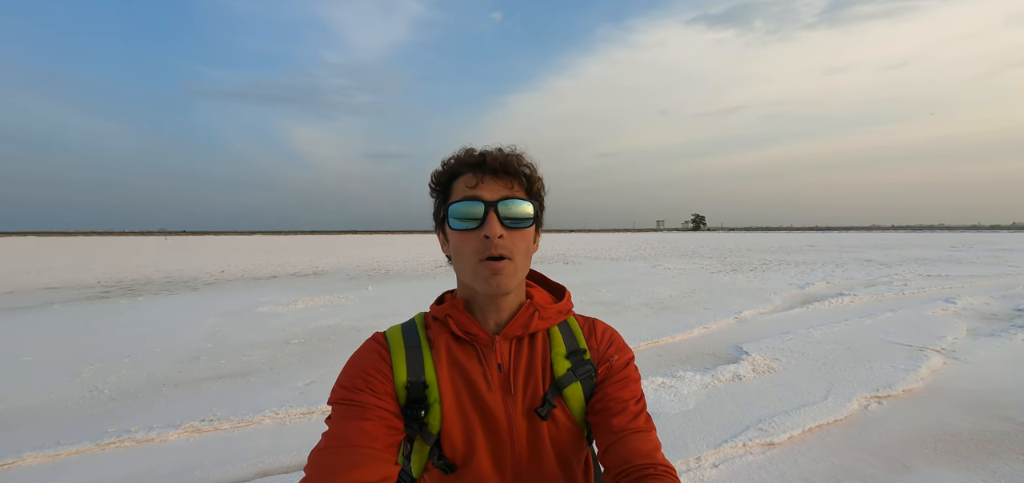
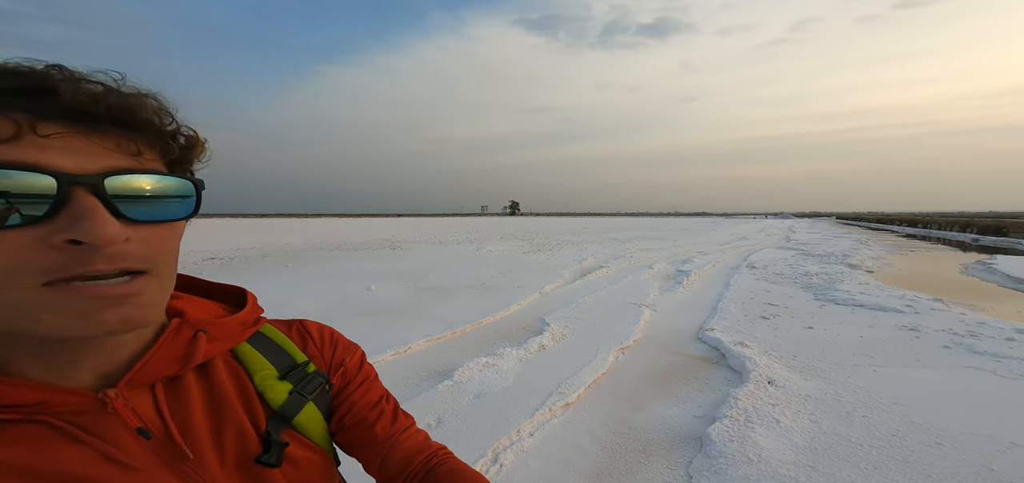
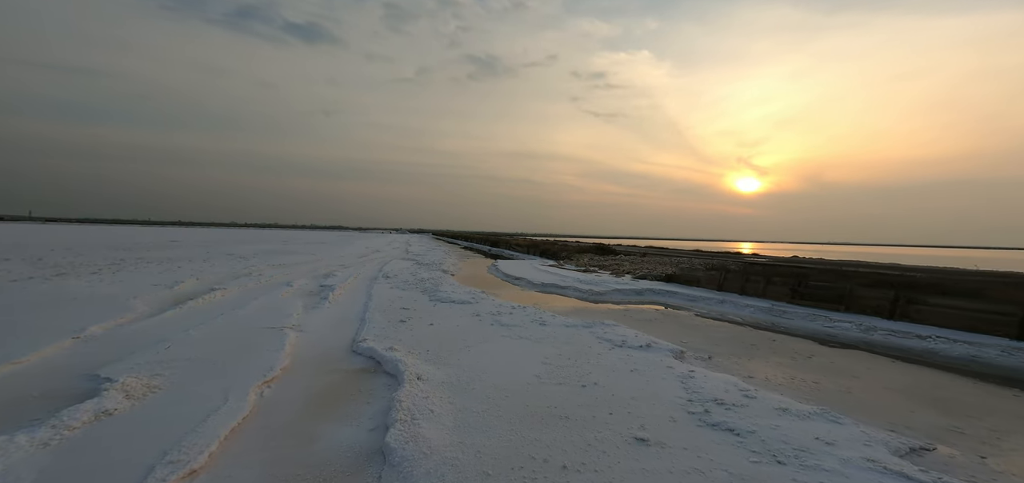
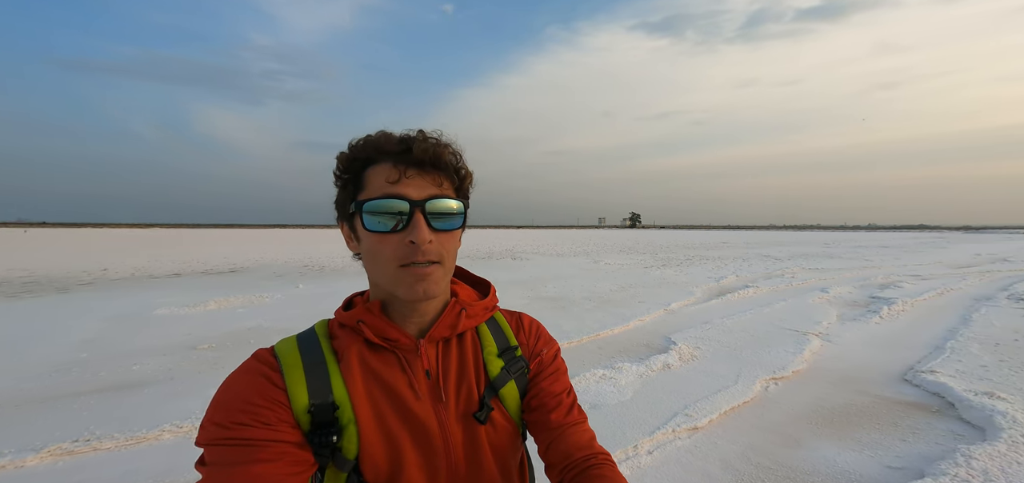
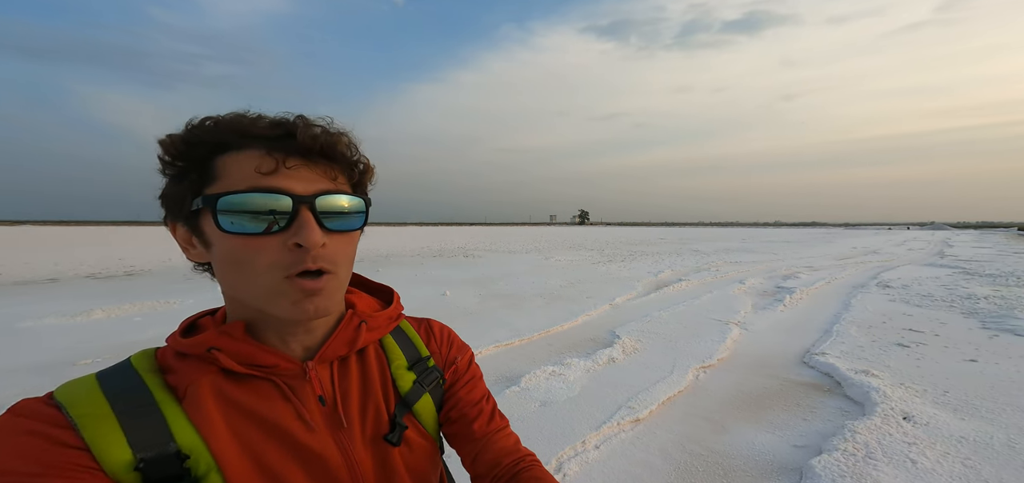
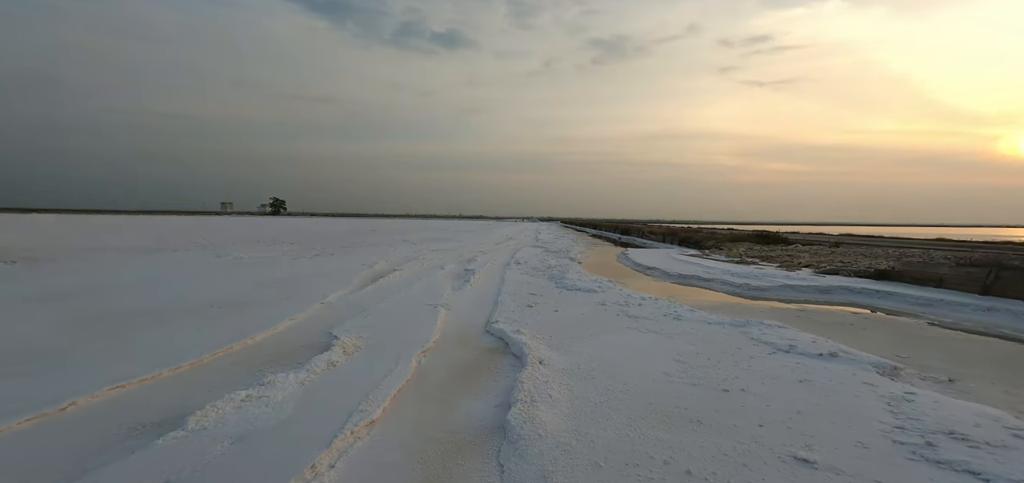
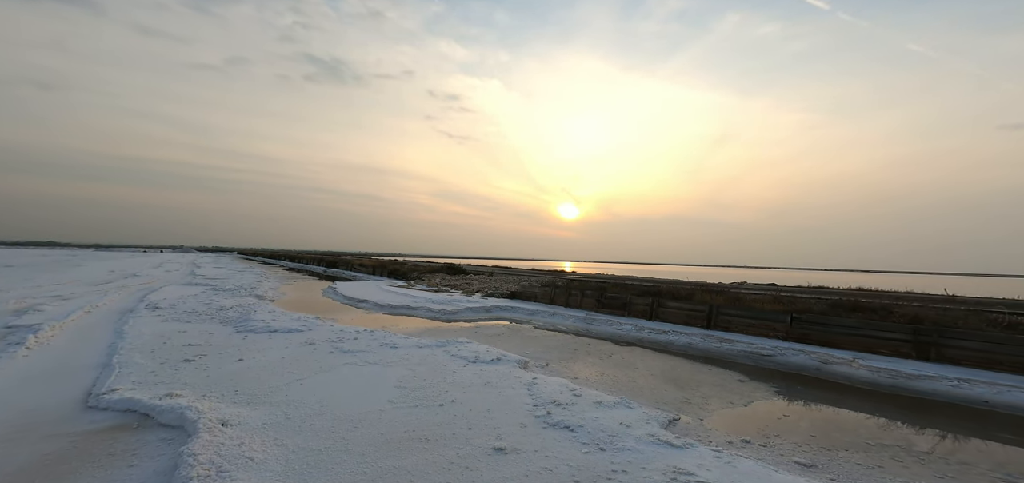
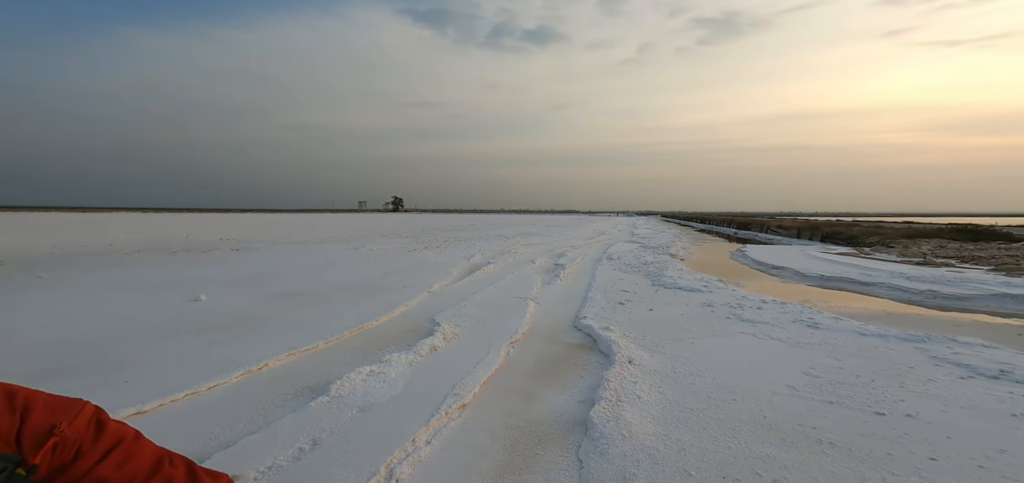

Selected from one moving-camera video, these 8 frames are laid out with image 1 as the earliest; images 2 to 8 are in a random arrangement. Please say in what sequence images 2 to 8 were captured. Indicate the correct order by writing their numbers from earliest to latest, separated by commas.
4, 5, 2, 8, 6, 3, 7
